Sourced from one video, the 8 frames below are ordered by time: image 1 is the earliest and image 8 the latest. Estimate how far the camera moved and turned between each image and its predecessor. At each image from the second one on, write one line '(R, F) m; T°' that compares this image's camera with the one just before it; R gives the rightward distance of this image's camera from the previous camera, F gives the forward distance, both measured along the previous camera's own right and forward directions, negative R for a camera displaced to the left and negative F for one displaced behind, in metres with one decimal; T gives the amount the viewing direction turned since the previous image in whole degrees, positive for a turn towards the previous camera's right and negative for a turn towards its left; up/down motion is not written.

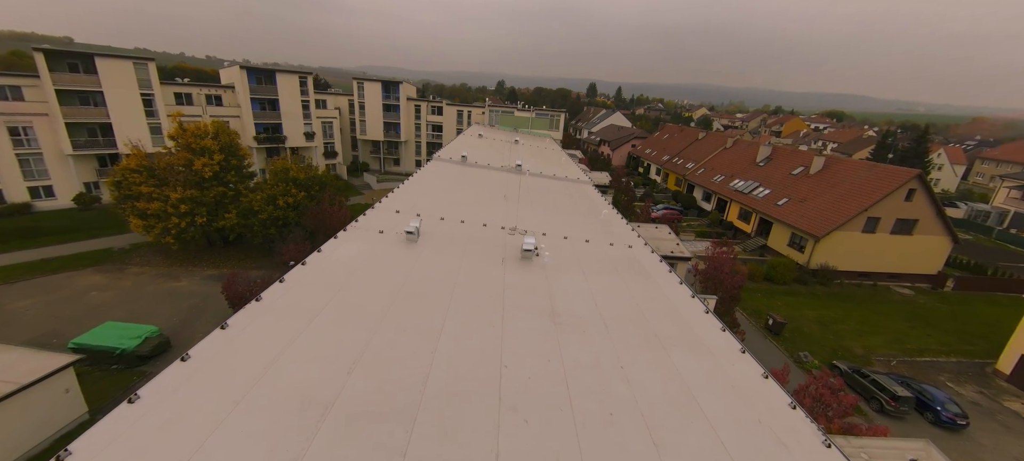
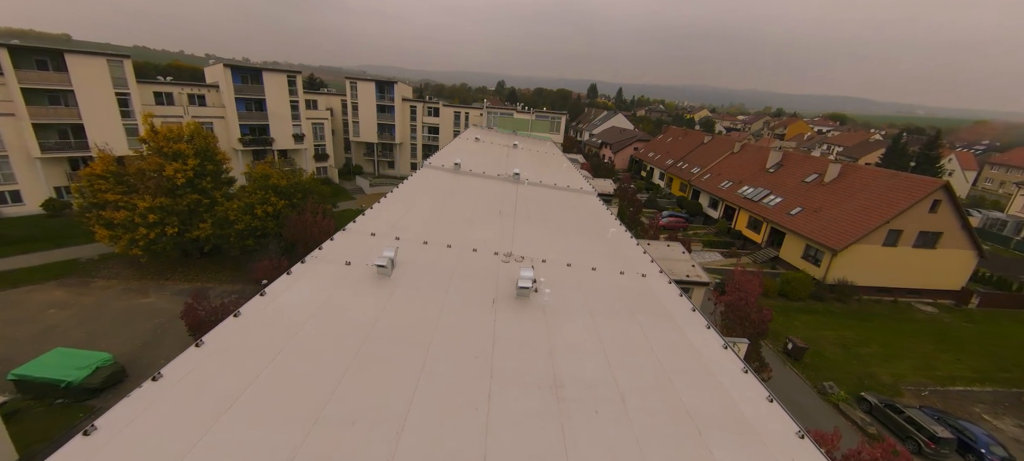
(+0.1, +1.3) m; 0°
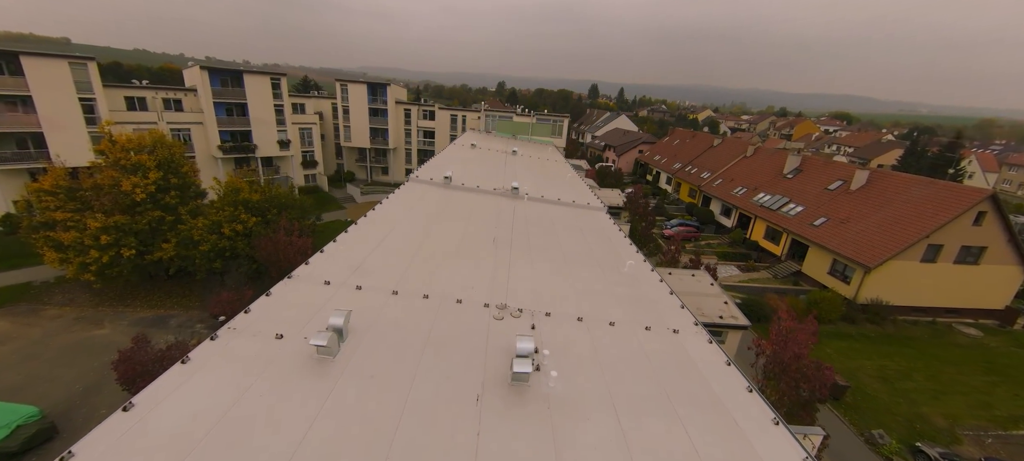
(+0.1, +1.8) m; 0°
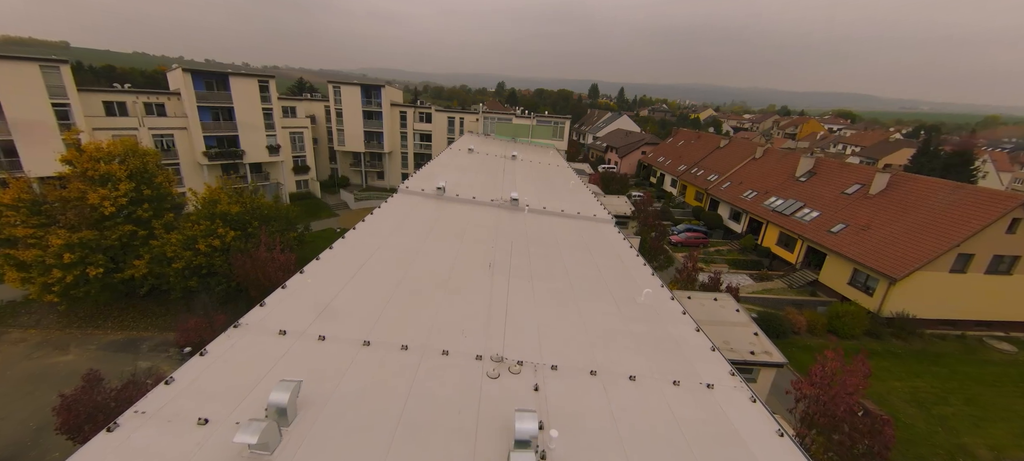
(0.0, +1.2) m; 0°
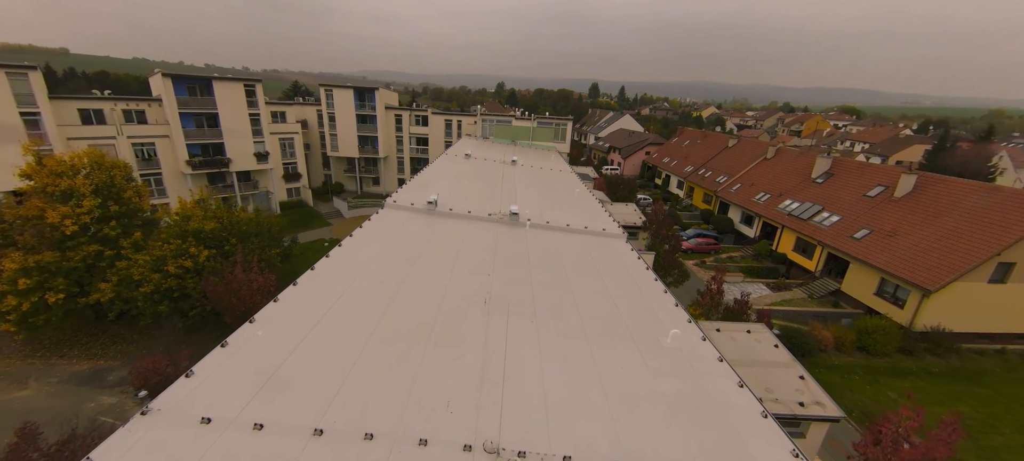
(+0.1, +1.2) m; 0°
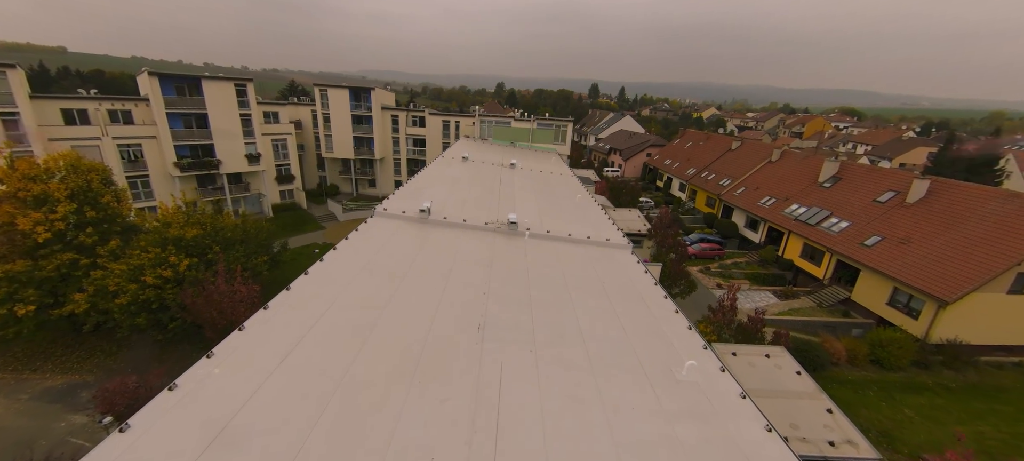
(0.0, +0.7) m; 0°
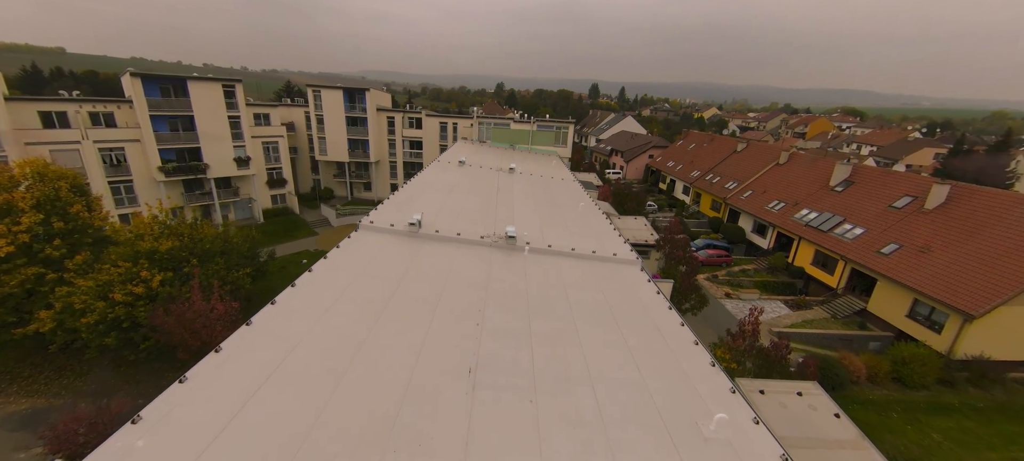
(0.0, +0.9) m; 0°
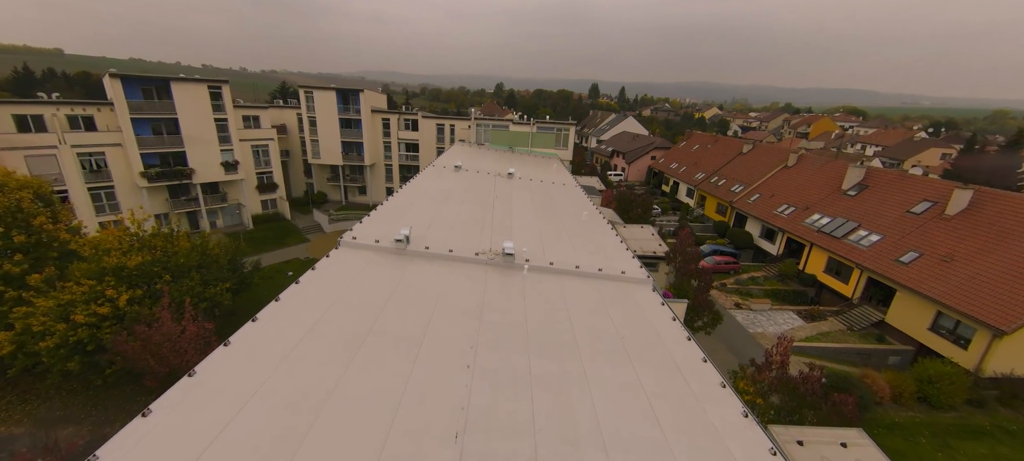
(0.0, +0.9) m; 0°
